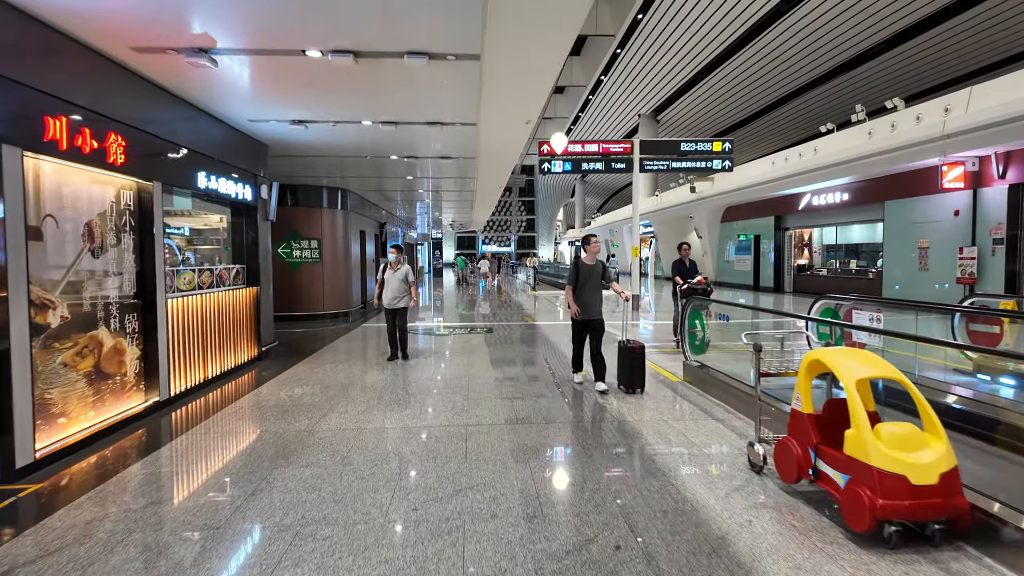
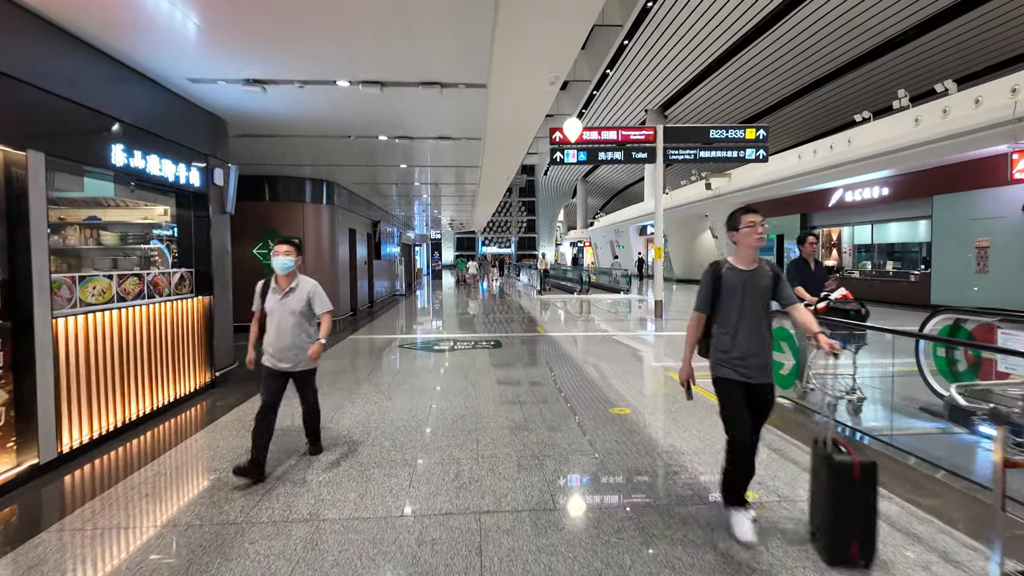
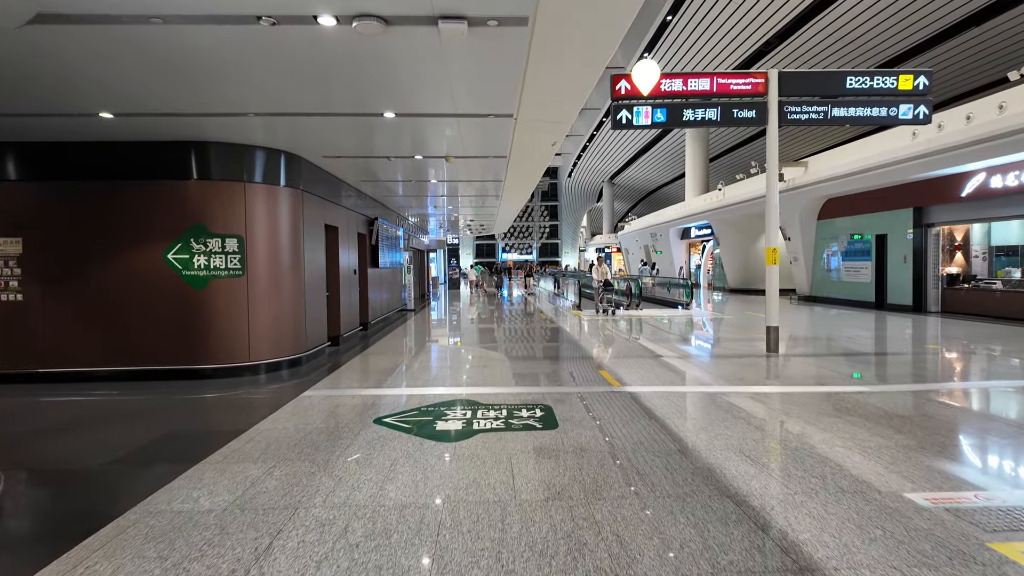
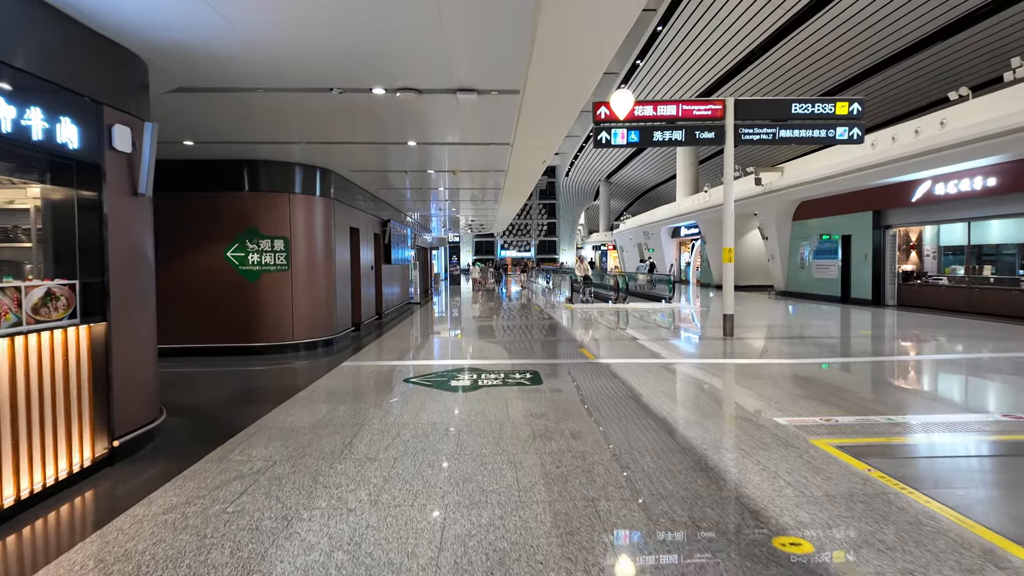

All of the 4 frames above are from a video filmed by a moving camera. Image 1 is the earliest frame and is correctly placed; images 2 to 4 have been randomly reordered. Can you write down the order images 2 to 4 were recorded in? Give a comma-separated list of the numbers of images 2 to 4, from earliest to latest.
2, 4, 3
